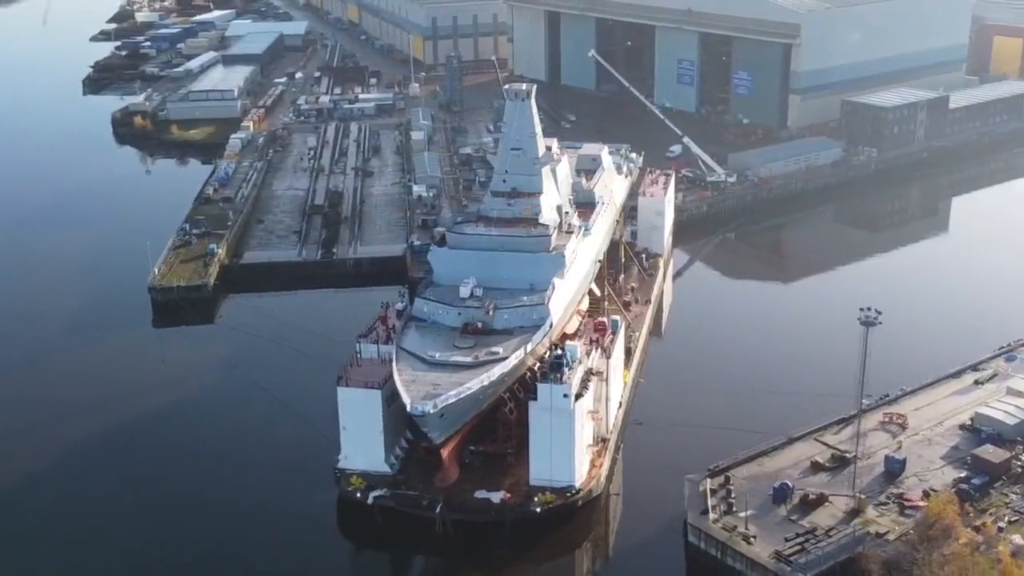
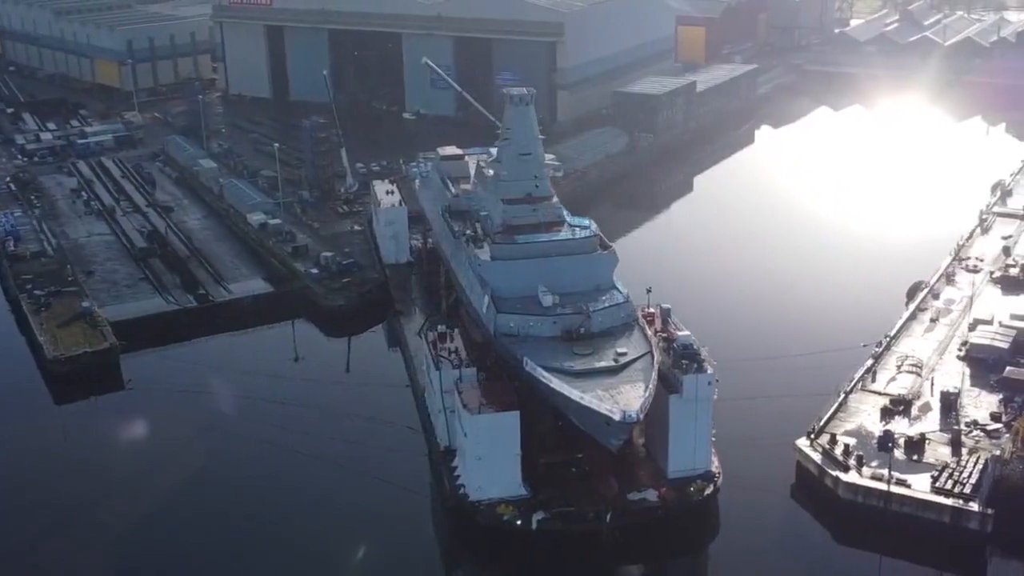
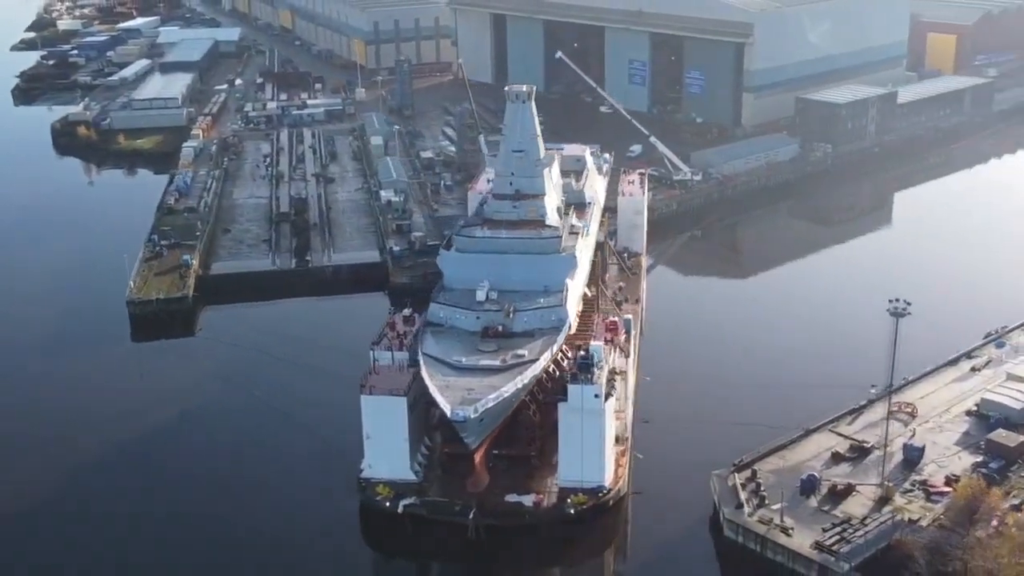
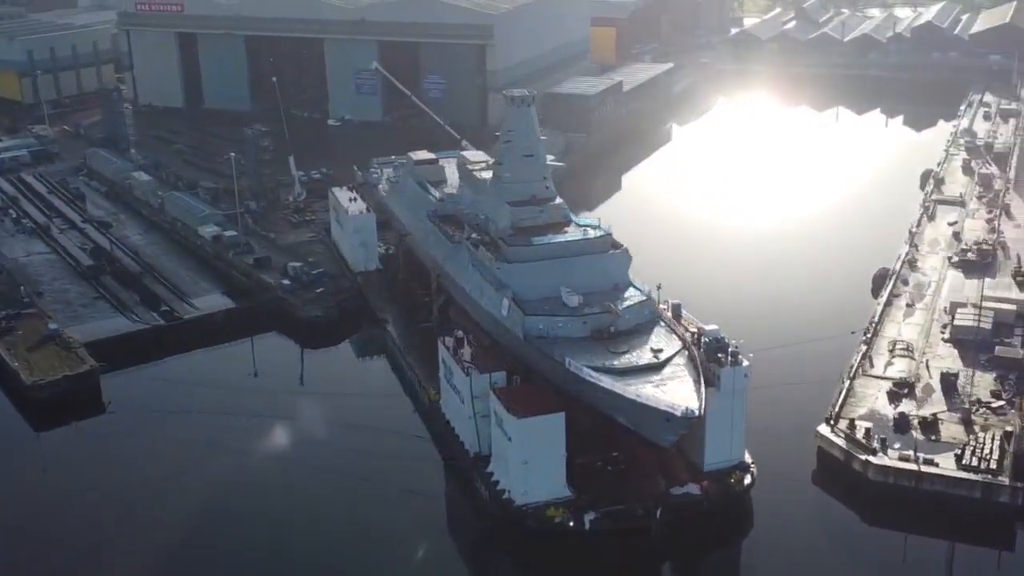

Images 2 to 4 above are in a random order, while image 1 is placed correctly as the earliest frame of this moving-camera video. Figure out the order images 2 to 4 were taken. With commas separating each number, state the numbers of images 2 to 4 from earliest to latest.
3, 2, 4
